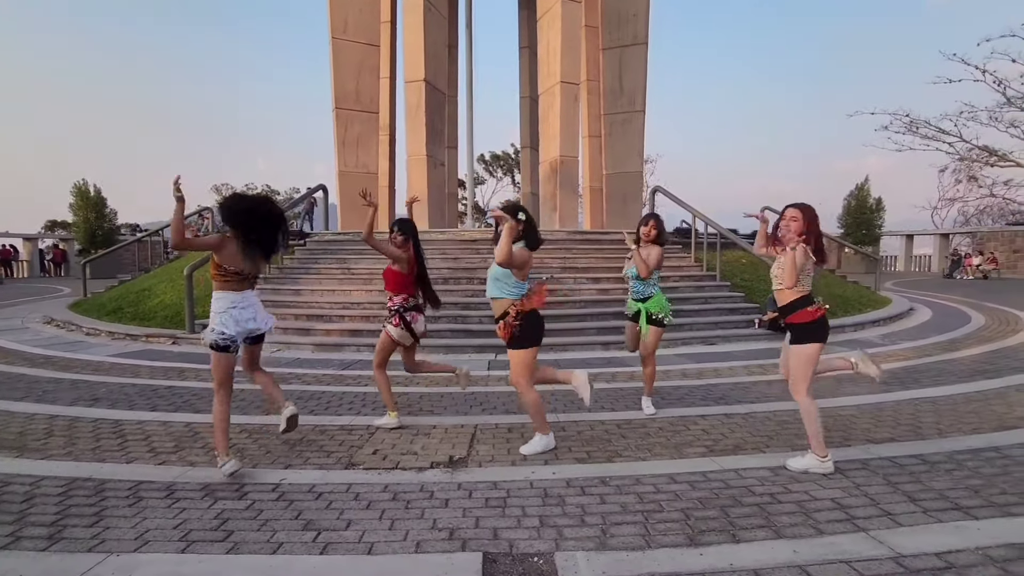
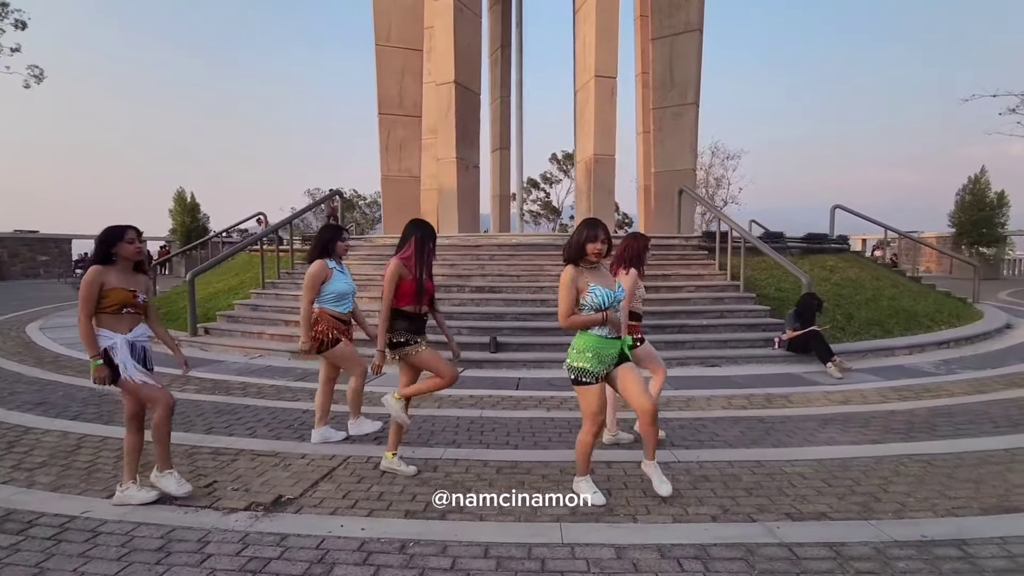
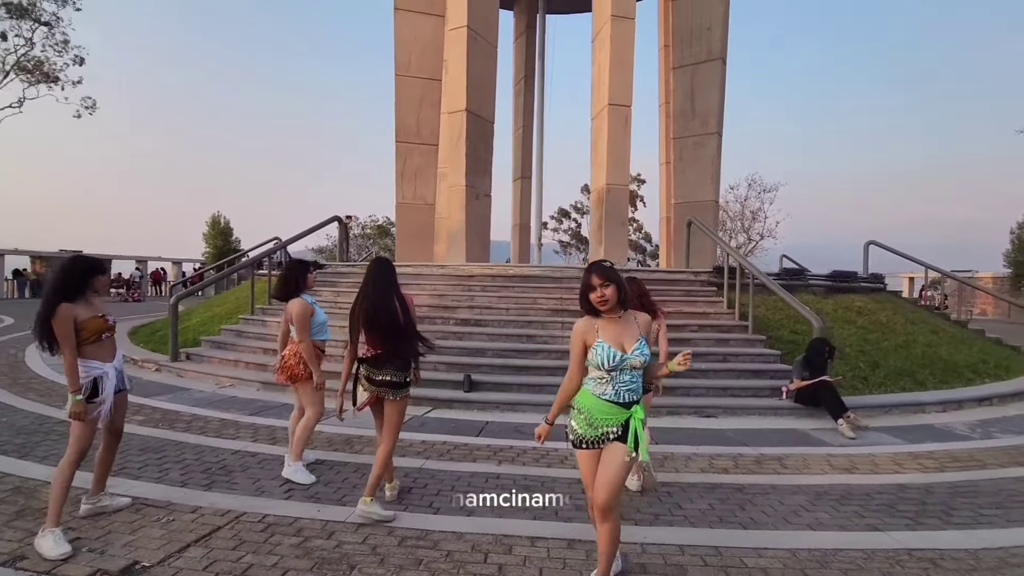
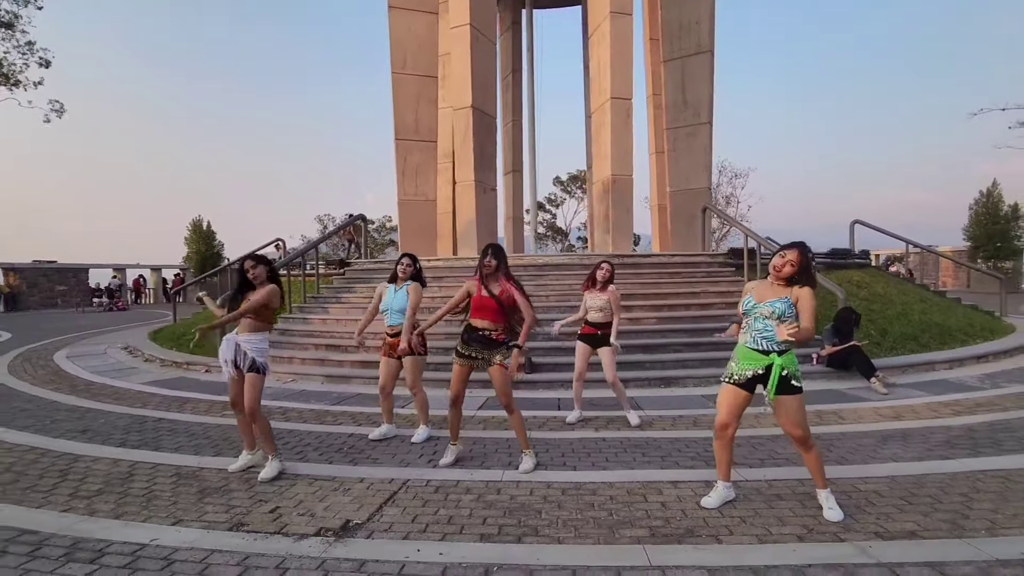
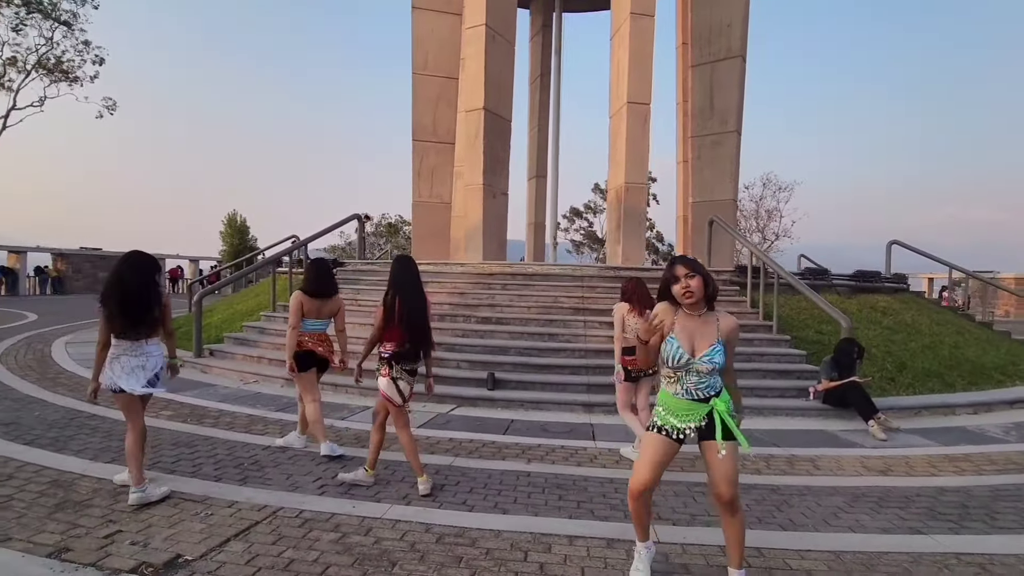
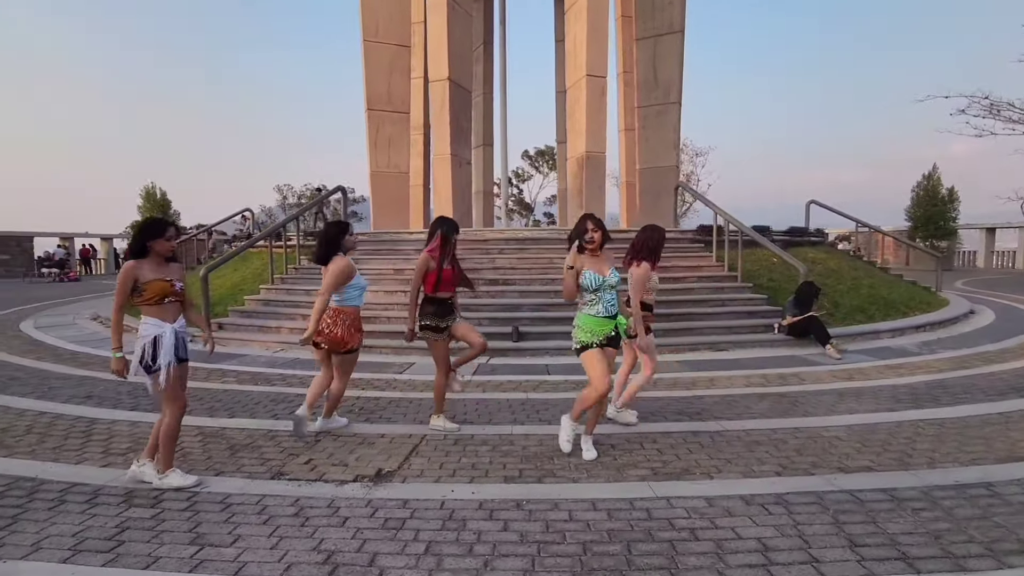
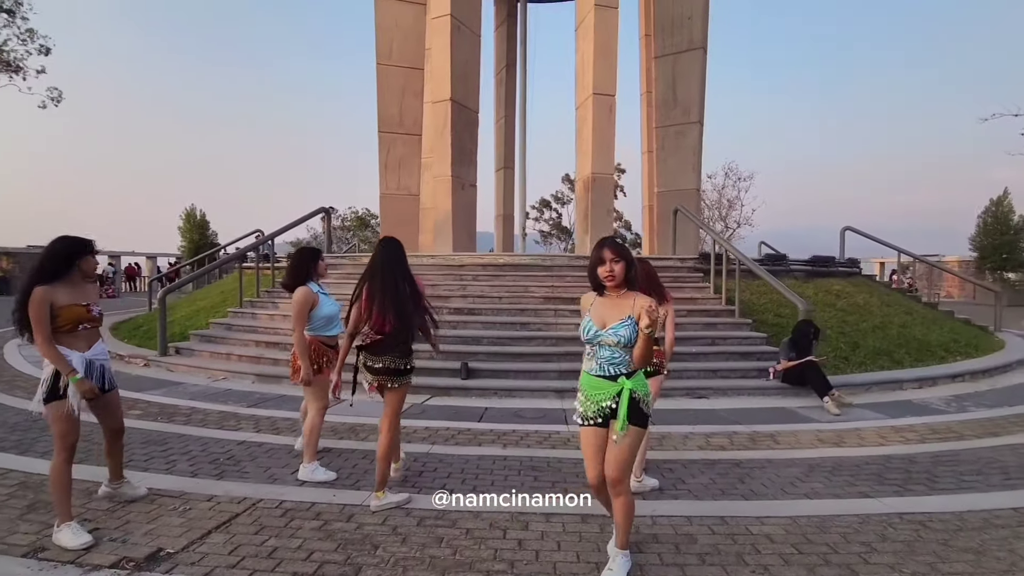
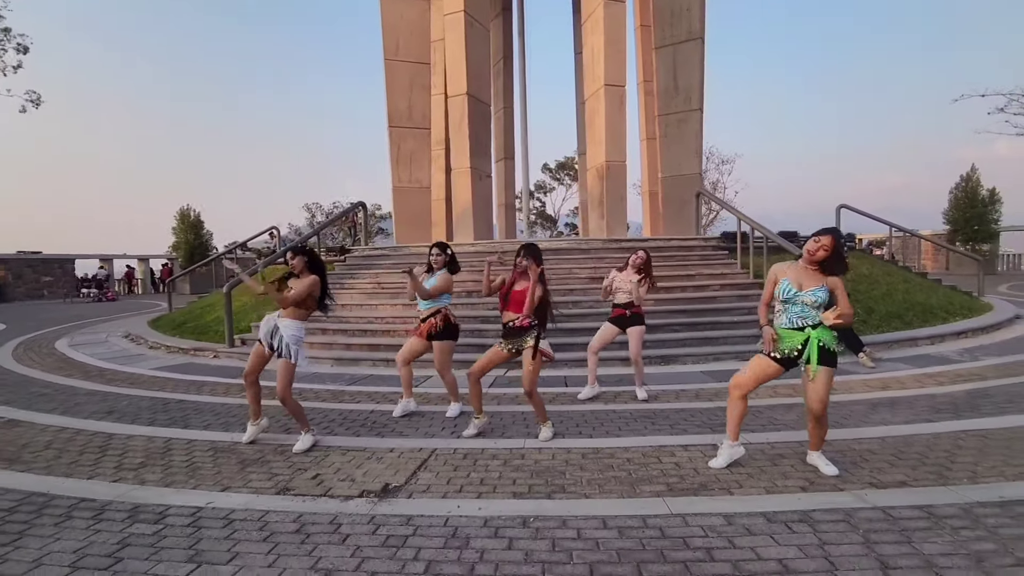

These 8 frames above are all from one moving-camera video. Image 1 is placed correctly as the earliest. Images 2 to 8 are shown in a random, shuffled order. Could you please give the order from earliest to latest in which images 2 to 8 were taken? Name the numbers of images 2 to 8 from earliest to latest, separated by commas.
6, 2, 7, 3, 5, 4, 8
